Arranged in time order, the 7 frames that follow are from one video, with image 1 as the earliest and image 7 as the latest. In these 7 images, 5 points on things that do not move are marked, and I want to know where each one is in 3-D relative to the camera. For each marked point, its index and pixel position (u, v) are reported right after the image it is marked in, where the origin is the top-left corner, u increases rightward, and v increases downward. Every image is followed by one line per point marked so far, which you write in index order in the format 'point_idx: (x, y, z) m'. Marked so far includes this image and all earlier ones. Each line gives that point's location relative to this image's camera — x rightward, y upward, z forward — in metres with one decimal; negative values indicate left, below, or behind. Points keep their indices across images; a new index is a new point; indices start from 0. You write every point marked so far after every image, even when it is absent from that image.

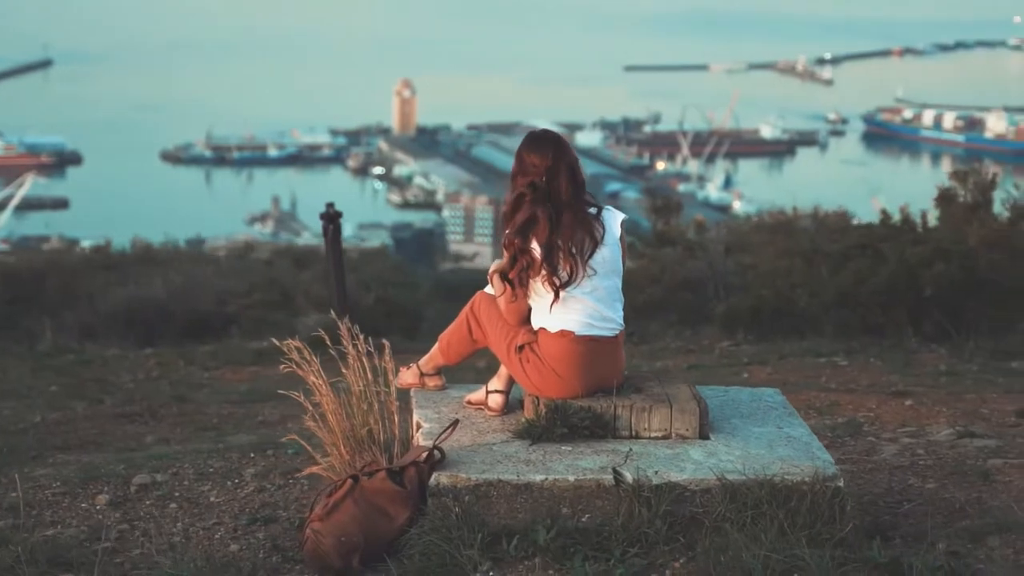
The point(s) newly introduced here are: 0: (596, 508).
0: (+0.2, -0.4, +5.3) m
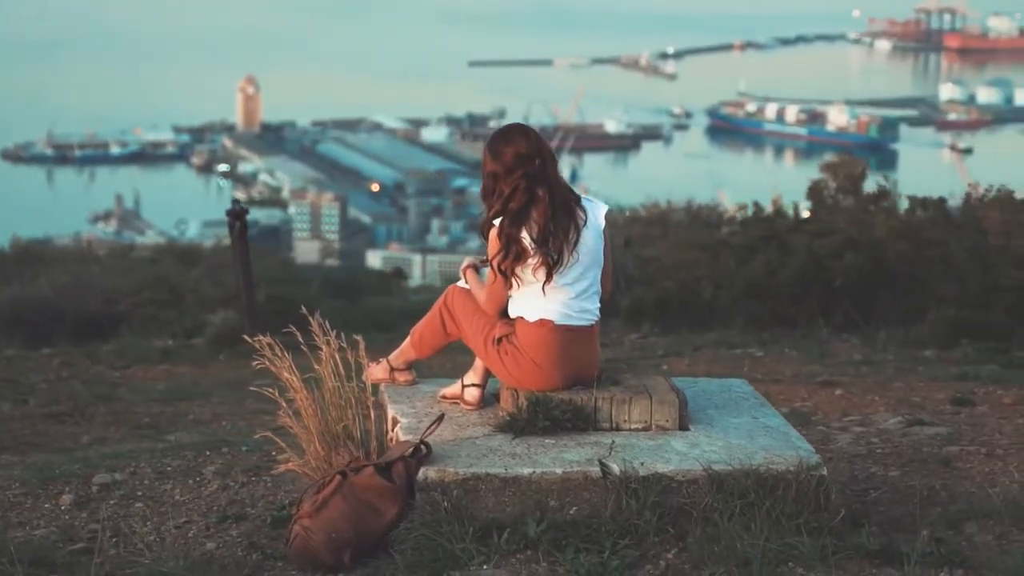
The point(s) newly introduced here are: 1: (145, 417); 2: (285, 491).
0: (+0.1, -0.4, +5.3) m
1: (-1.2, -0.4, +8.6) m
2: (-0.5, -0.5, +6.2) m
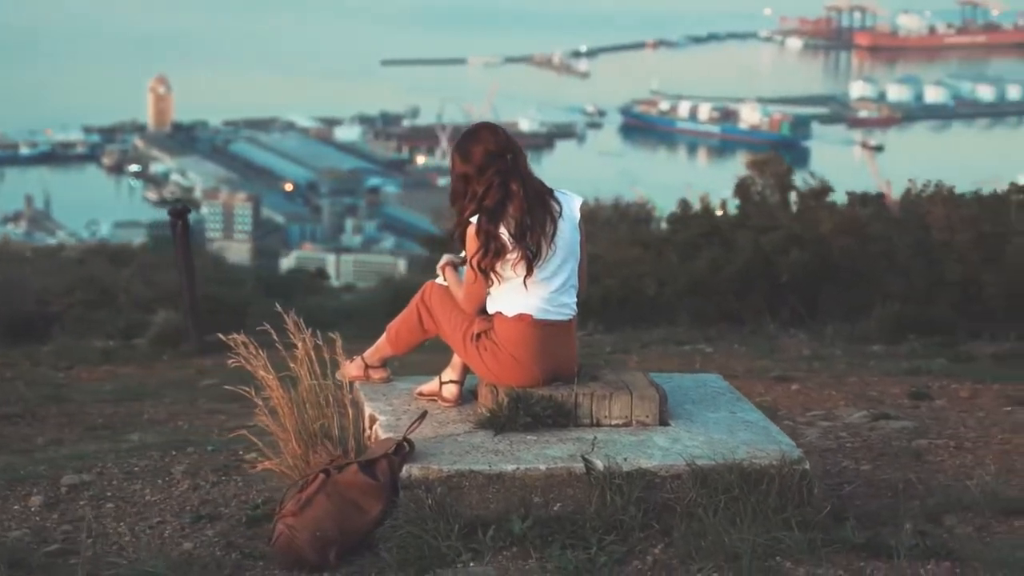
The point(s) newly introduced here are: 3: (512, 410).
0: (+0.1, -0.4, +5.3) m
1: (-1.3, -0.4, +8.5) m
2: (-0.6, -0.5, +6.1) m
3: (0.0, -0.3, +5.4) m
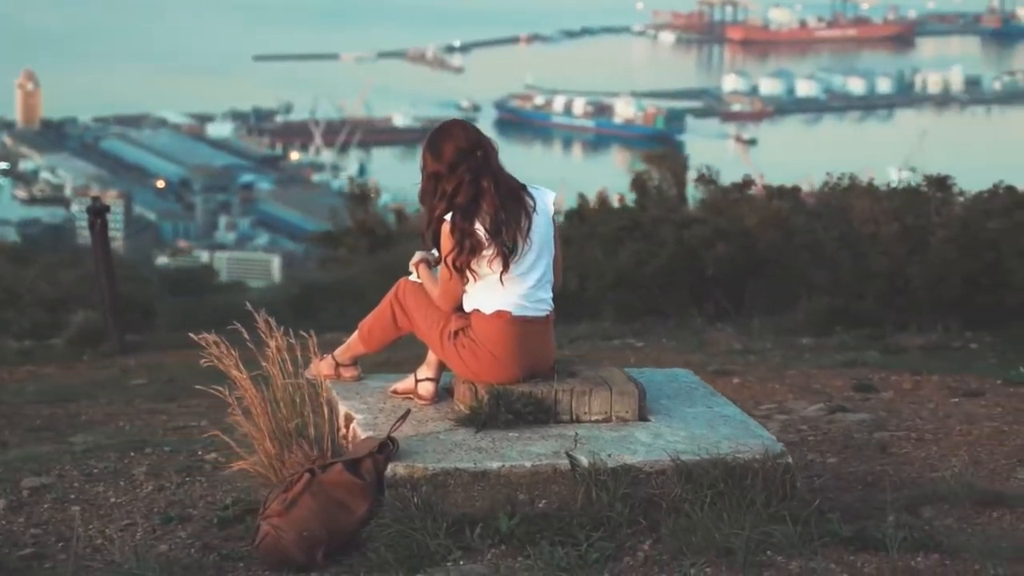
0: (+0.1, -0.4, +5.2) m
1: (-1.5, -0.4, +8.4) m
2: (-0.7, -0.5, +6.1) m
3: (0.0, -0.2, +5.4) m
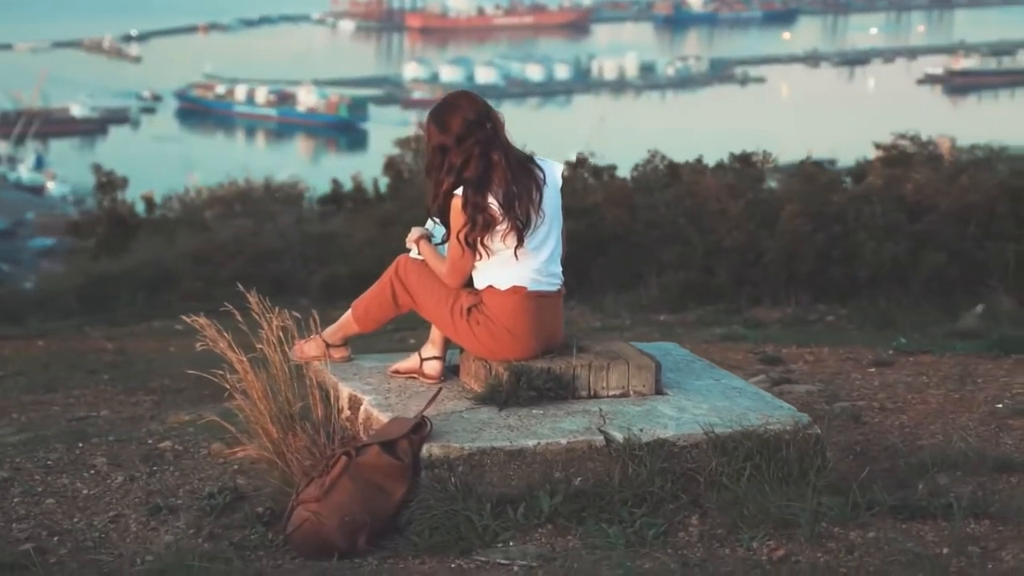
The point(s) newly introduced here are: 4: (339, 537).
0: (+0.1, -0.4, +5.1) m
1: (-1.9, -0.4, +8.1) m
2: (-0.7, -0.4, +5.9) m
3: (0.0, -0.2, +5.3) m
4: (-0.3, -0.5, +4.9) m
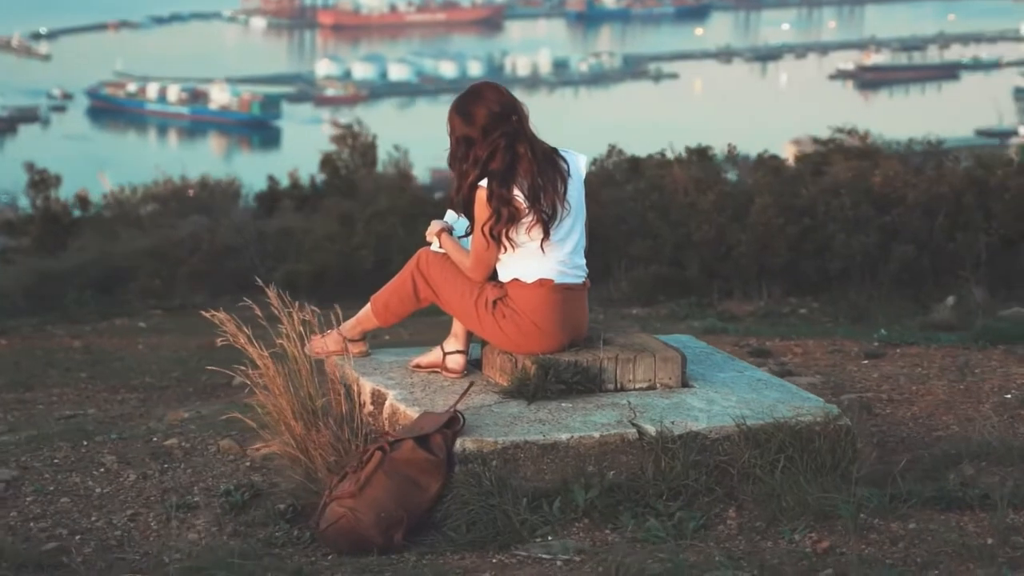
0: (+0.2, -0.3, +5.1) m
1: (-1.9, -0.4, +8.0) m
2: (-0.7, -0.4, +5.8) m
3: (+0.1, -0.2, +5.2) m
4: (-0.2, -0.5, +4.8) m
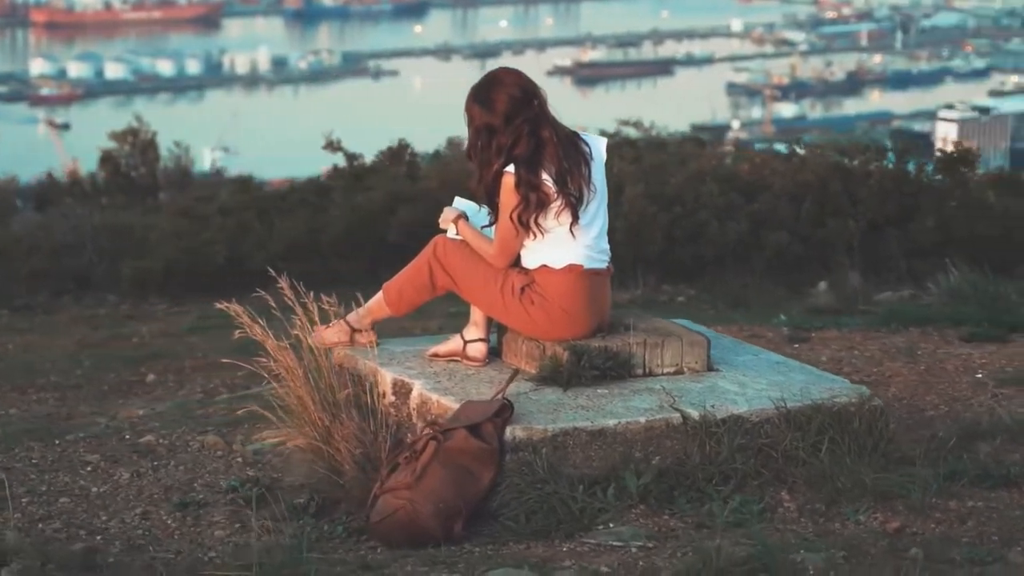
0: (+0.3, -0.3, +5.0) m
1: (-2.1, -0.4, +7.7) m
2: (-0.7, -0.4, +5.7) m
3: (+0.1, -0.2, +5.2) m
4: (-0.1, -0.4, +4.7) m
